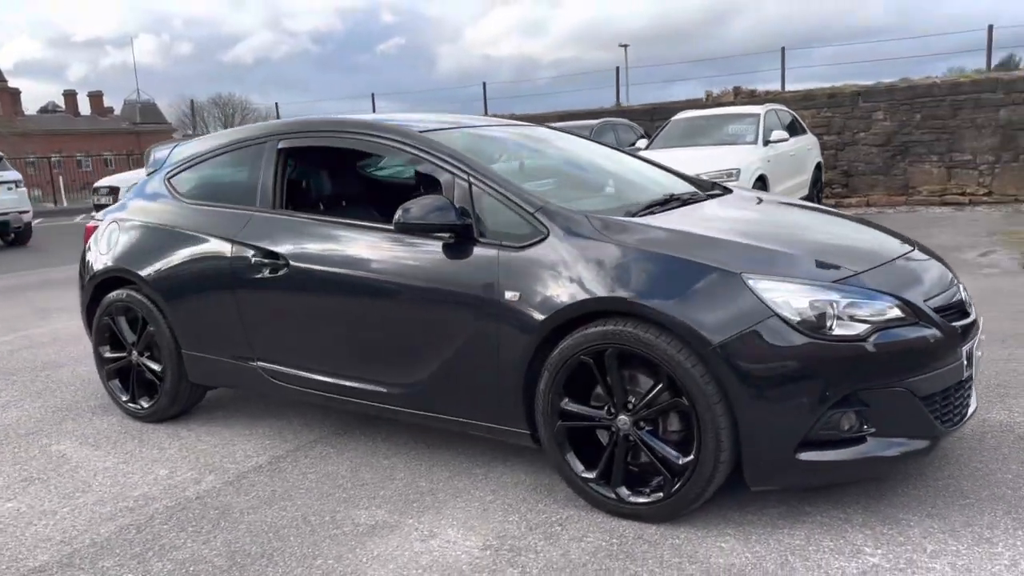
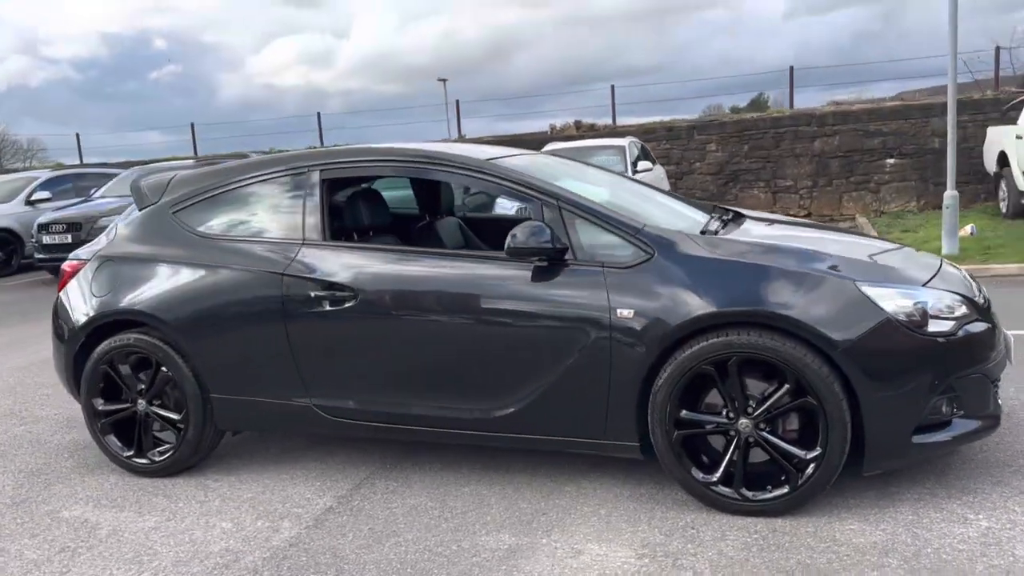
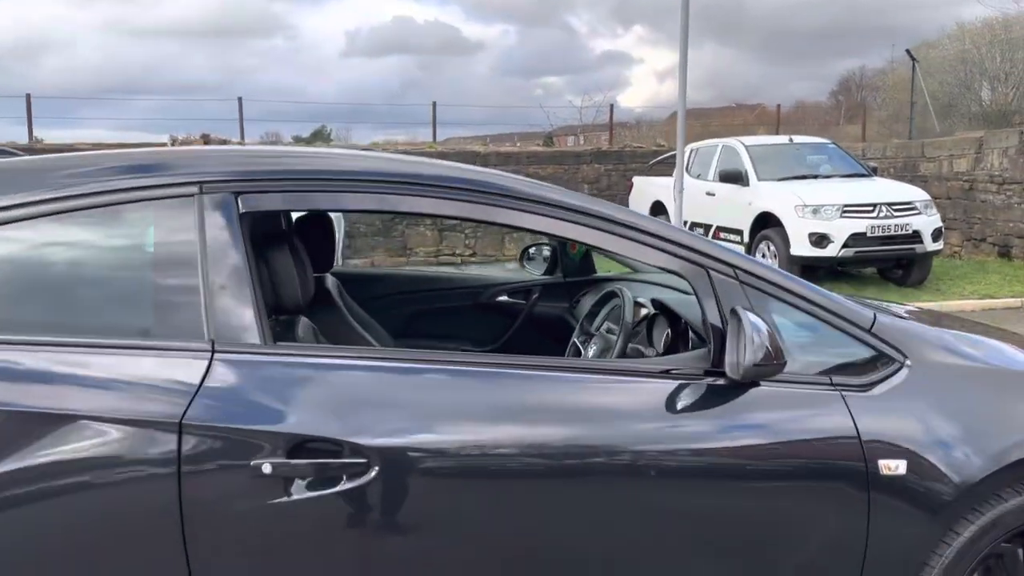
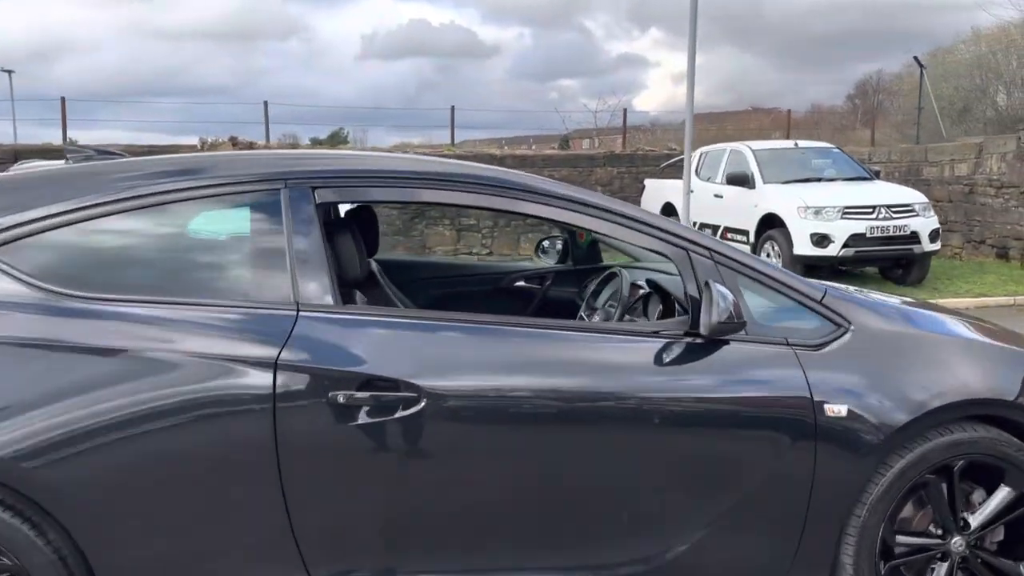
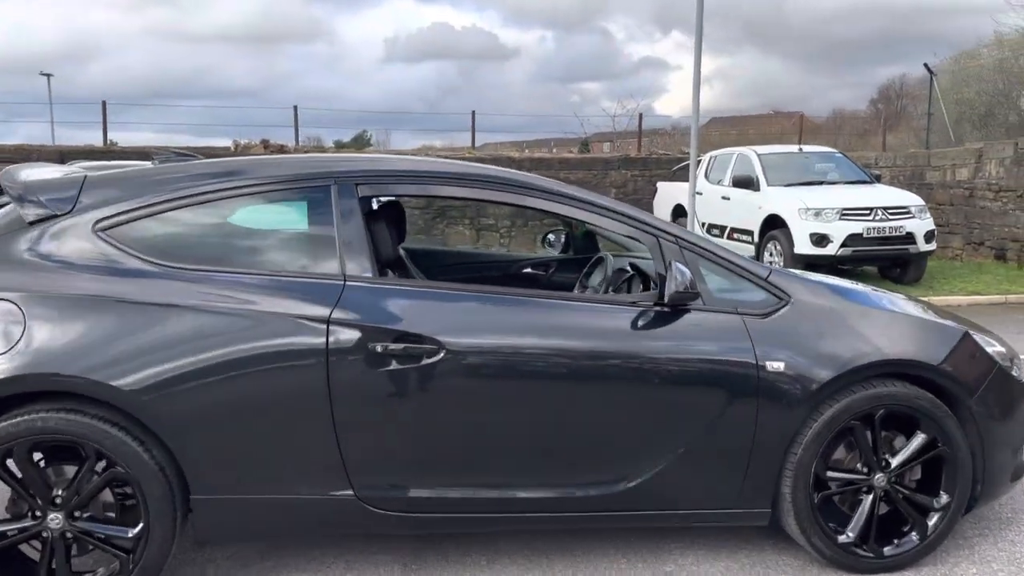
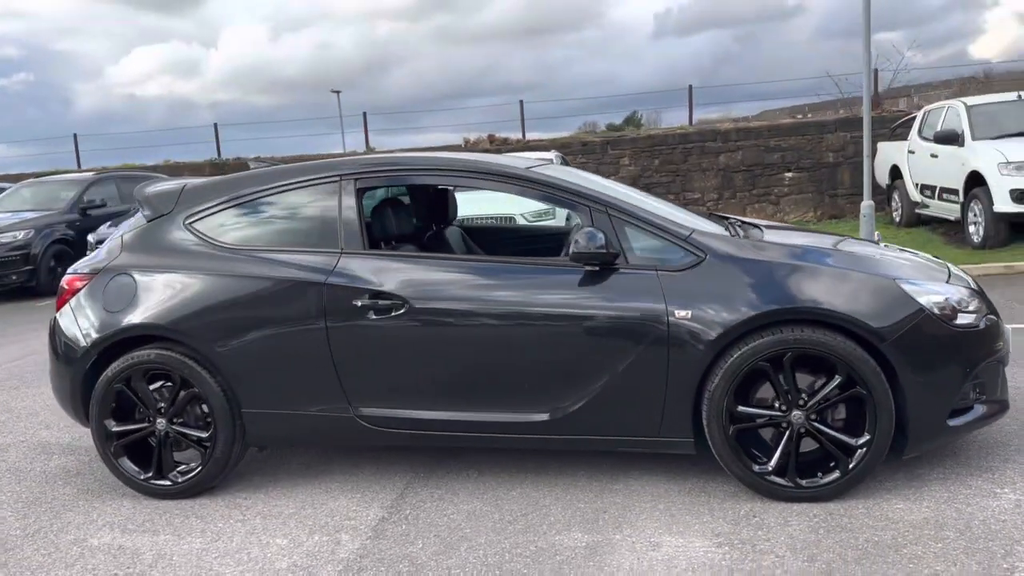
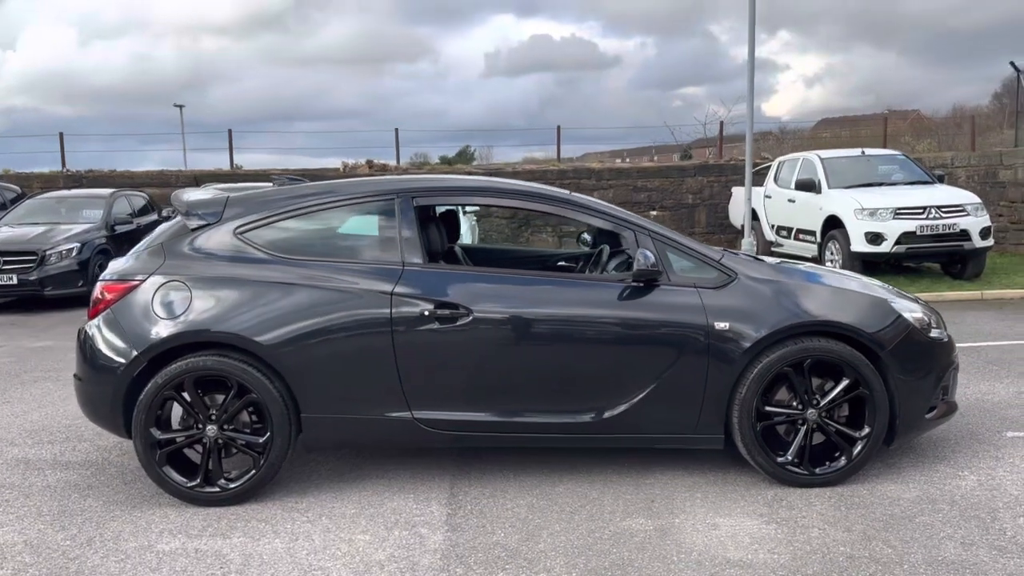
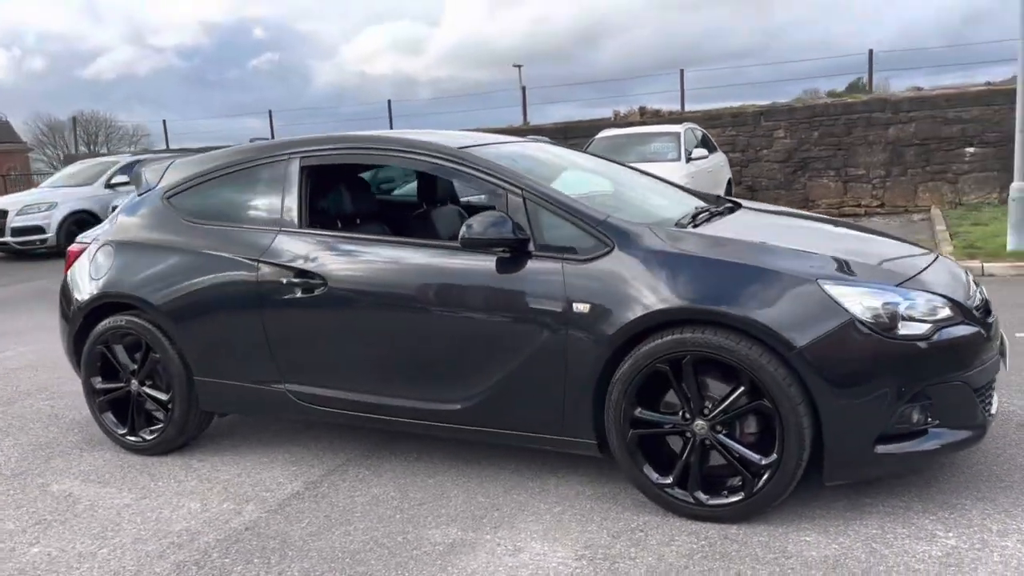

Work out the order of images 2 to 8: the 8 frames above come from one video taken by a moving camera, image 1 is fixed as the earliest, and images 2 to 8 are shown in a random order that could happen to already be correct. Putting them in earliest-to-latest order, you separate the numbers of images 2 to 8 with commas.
8, 2, 6, 7, 5, 4, 3
